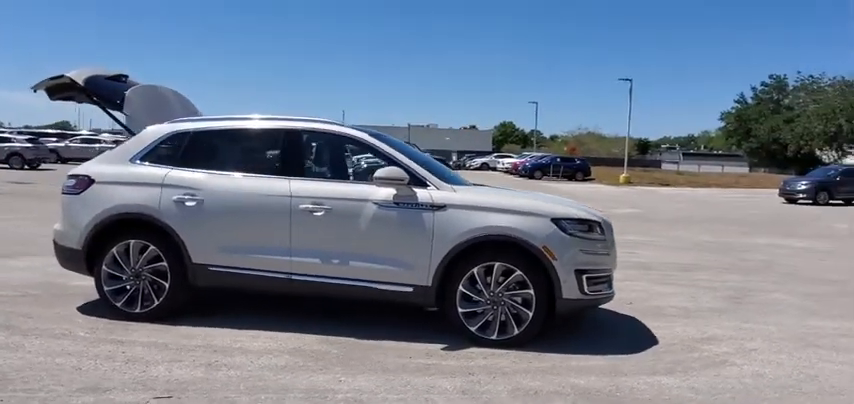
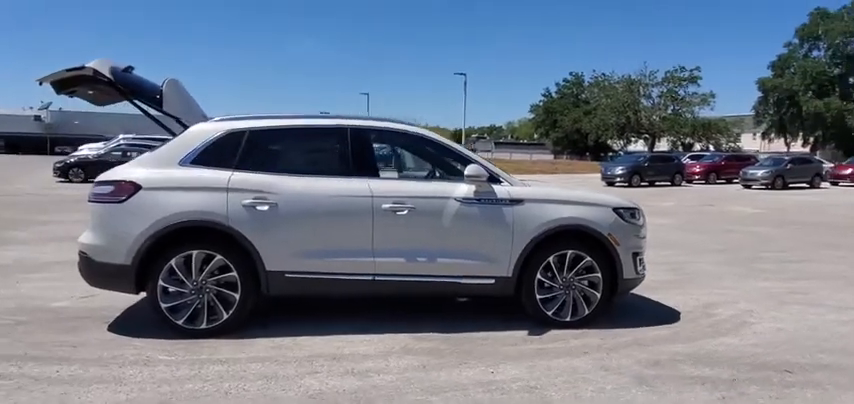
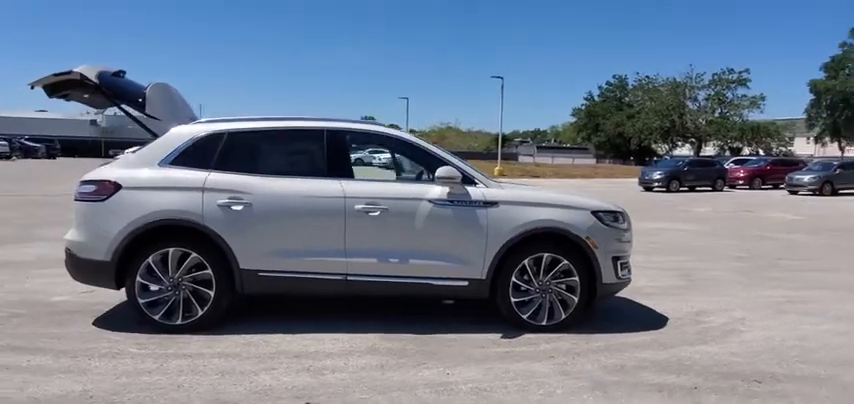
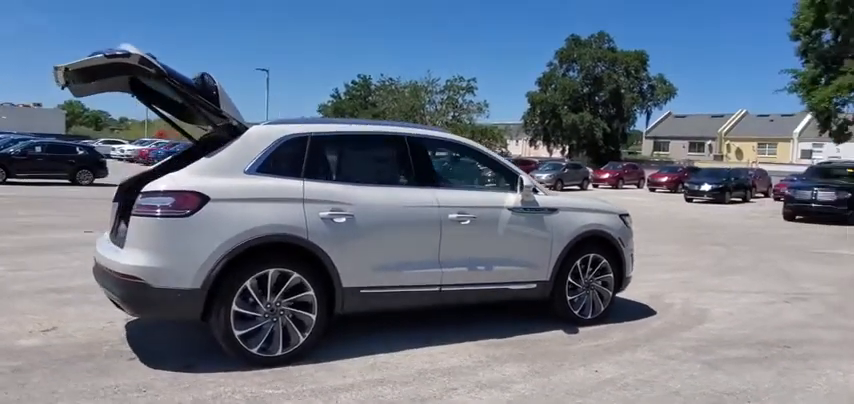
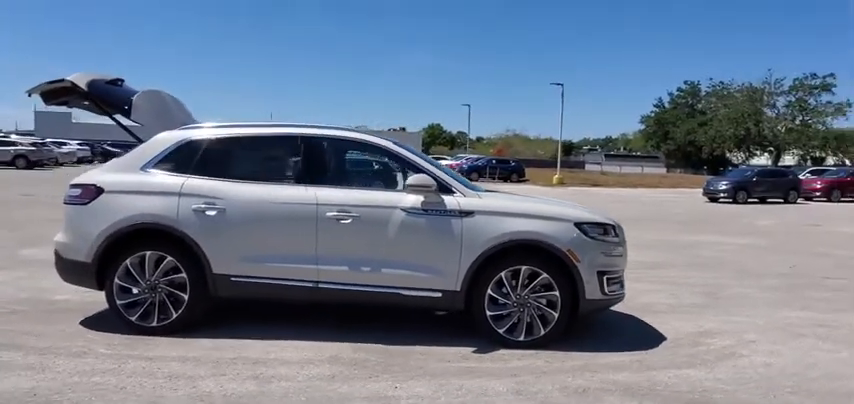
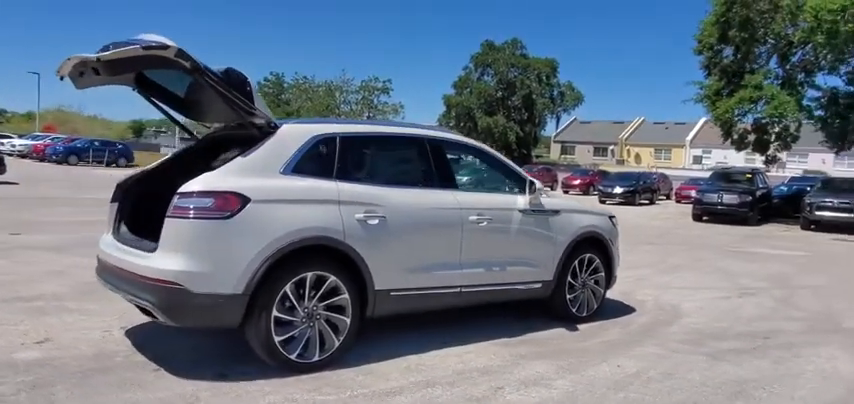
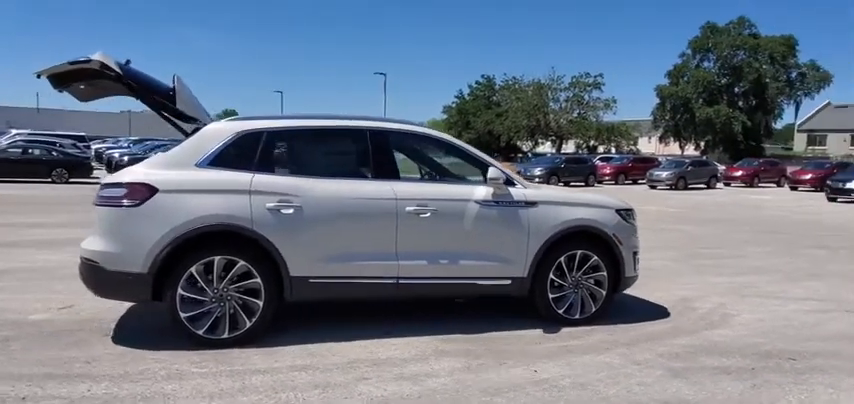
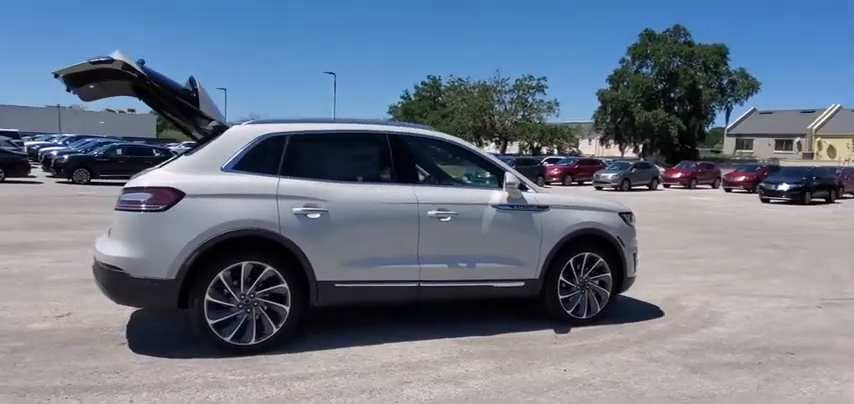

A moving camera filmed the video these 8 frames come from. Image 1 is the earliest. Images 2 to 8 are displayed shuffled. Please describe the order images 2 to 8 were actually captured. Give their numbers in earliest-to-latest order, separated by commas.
5, 3, 2, 7, 8, 4, 6
